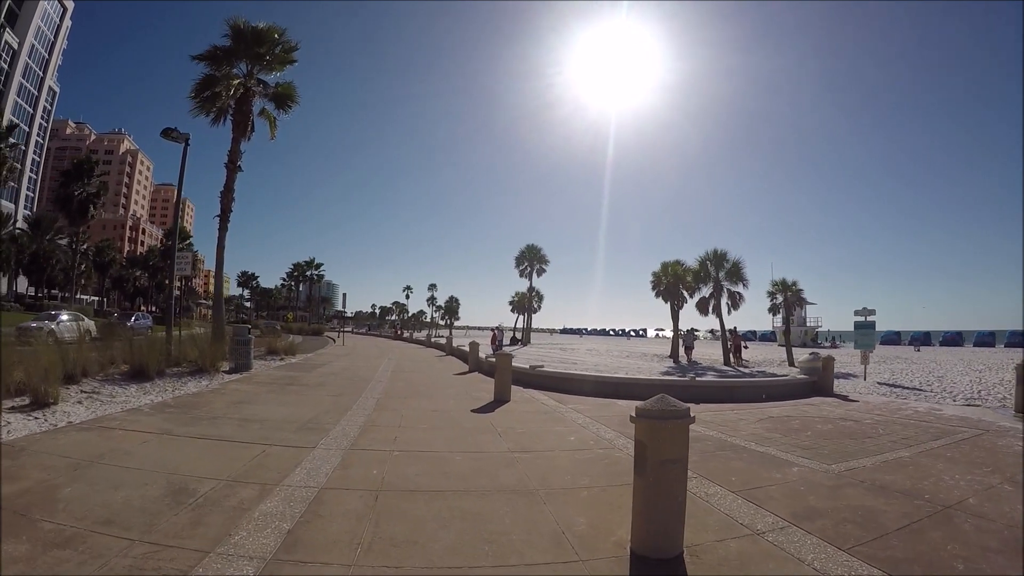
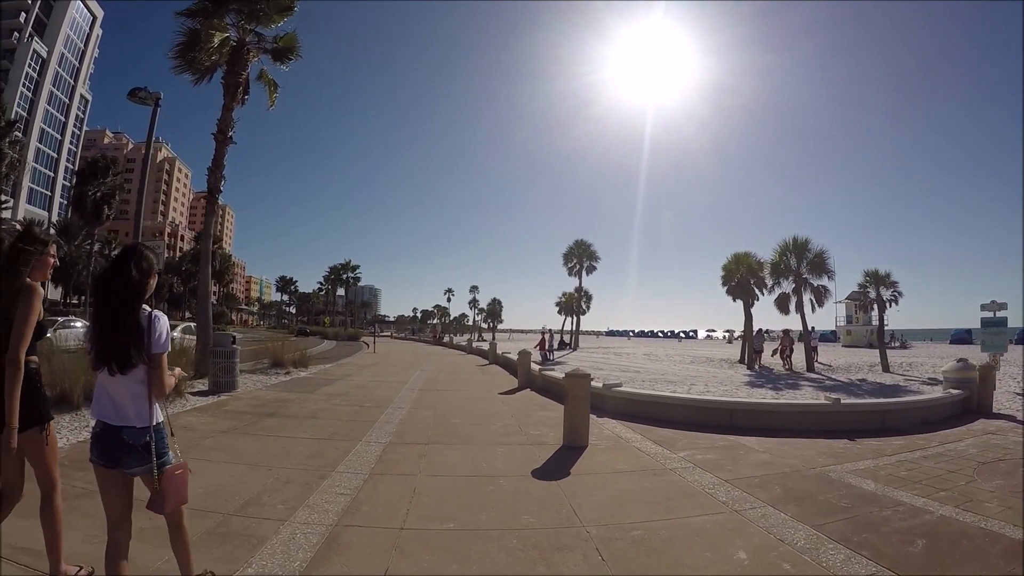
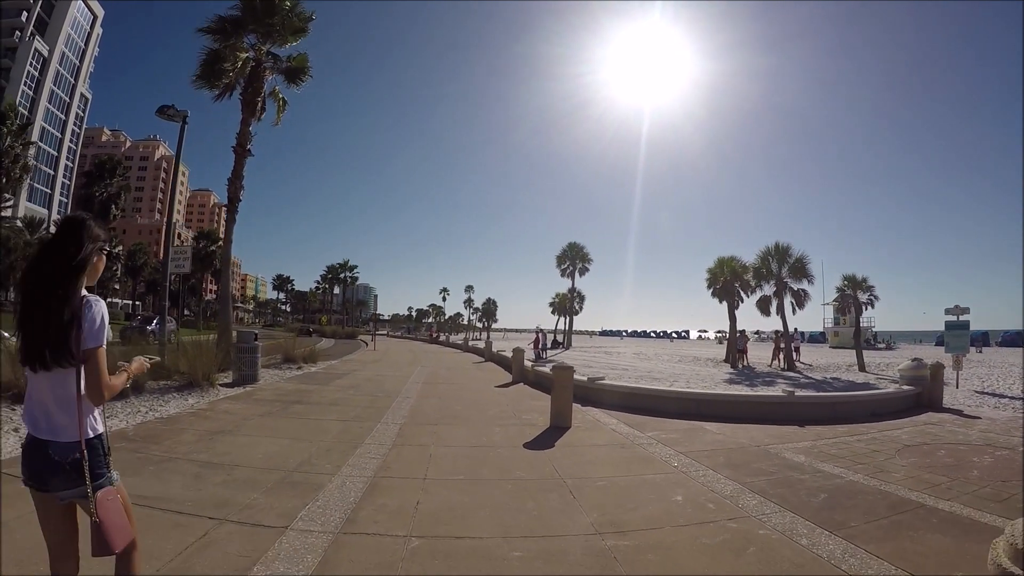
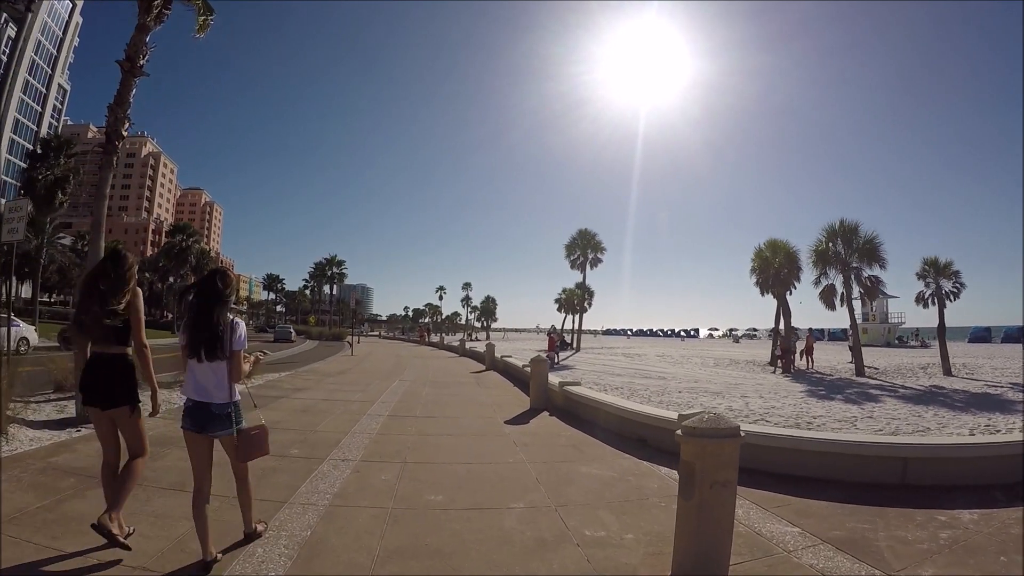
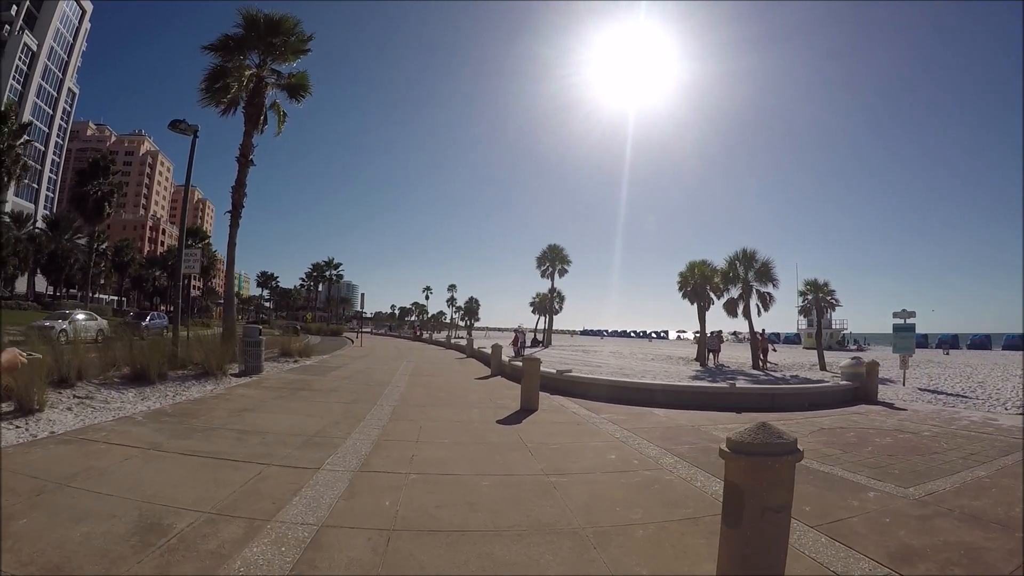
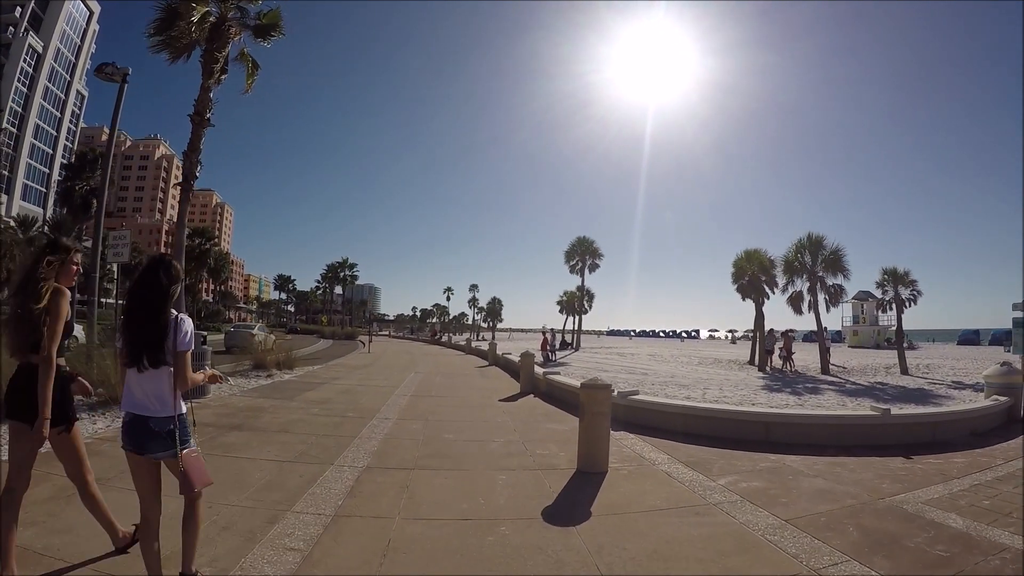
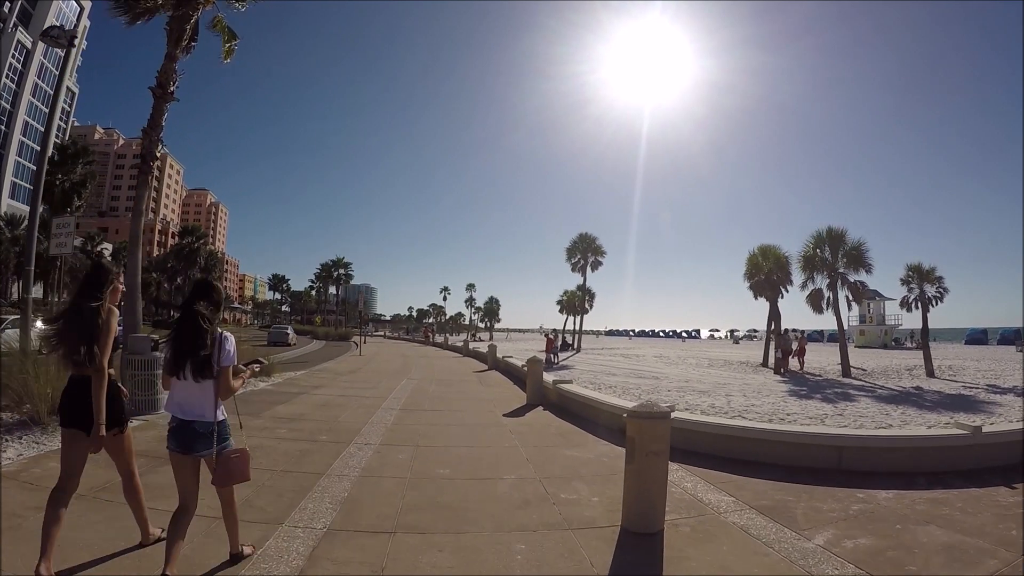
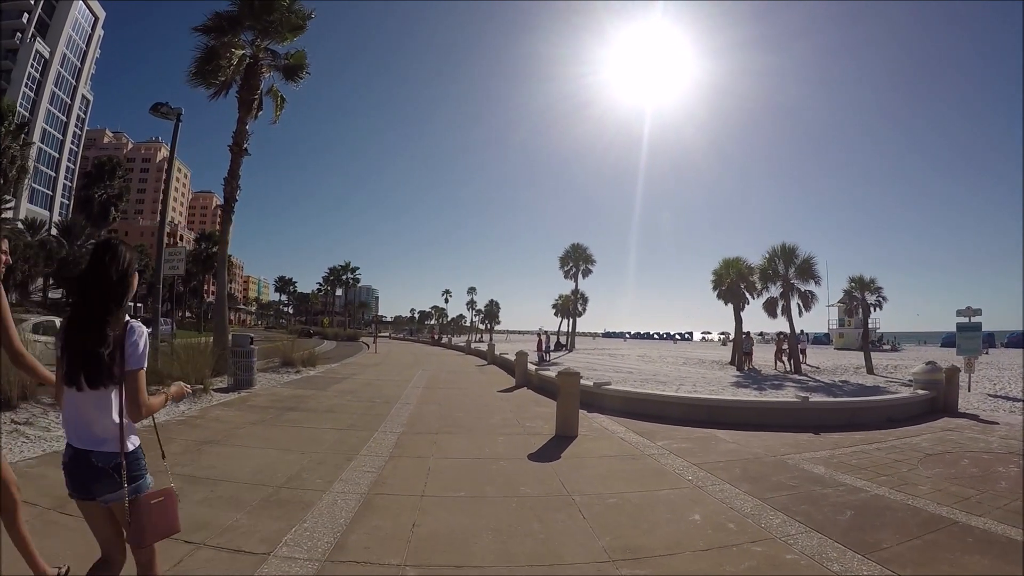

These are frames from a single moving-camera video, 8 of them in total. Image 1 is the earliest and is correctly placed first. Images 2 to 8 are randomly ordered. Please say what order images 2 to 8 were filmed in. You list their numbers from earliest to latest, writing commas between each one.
5, 3, 8, 2, 6, 7, 4
